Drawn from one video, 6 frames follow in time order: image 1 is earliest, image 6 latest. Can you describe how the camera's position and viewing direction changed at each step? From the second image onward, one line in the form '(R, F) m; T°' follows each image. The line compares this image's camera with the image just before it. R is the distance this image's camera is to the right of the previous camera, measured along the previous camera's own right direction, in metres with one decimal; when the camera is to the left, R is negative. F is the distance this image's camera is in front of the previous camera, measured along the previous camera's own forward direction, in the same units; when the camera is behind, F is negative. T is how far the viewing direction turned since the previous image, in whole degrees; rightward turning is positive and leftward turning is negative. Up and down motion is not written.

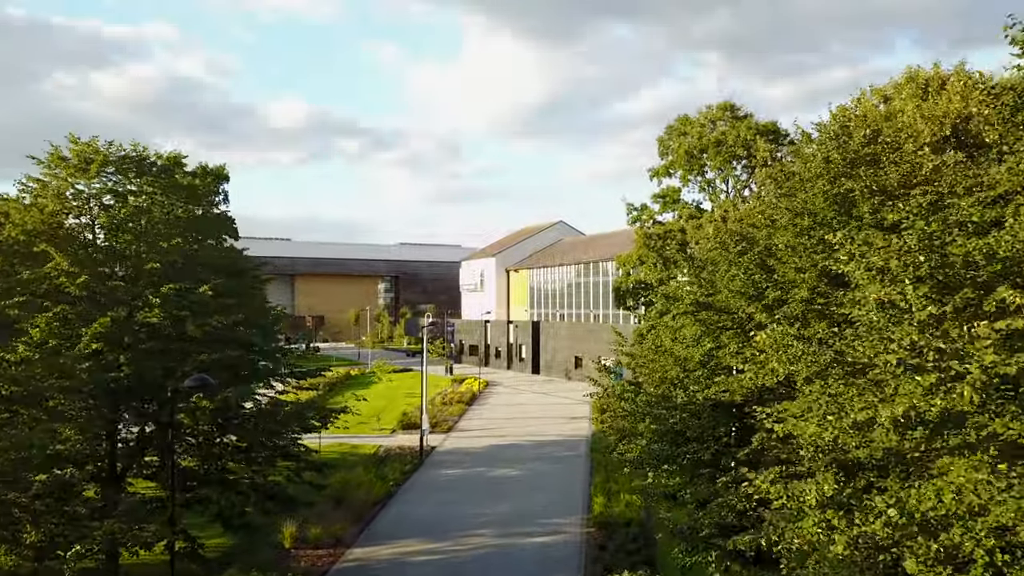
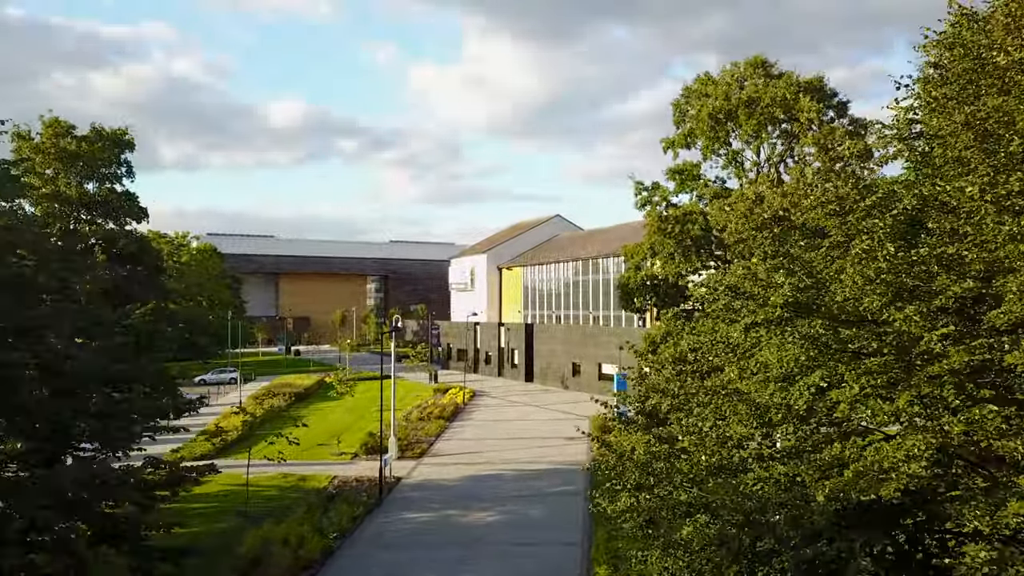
(+0.2, +4.5) m; 0°
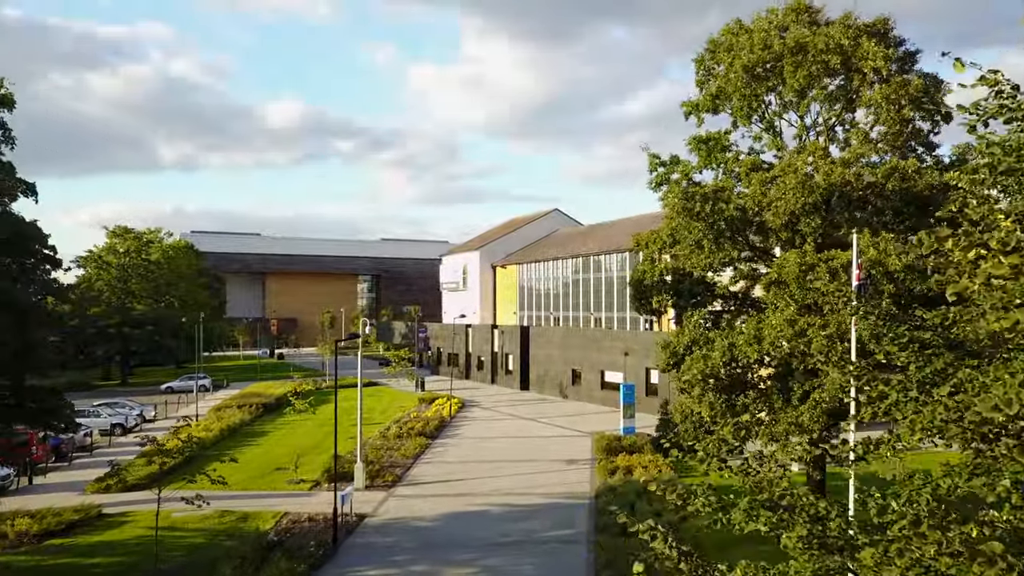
(+0.1, +3.7) m; 0°
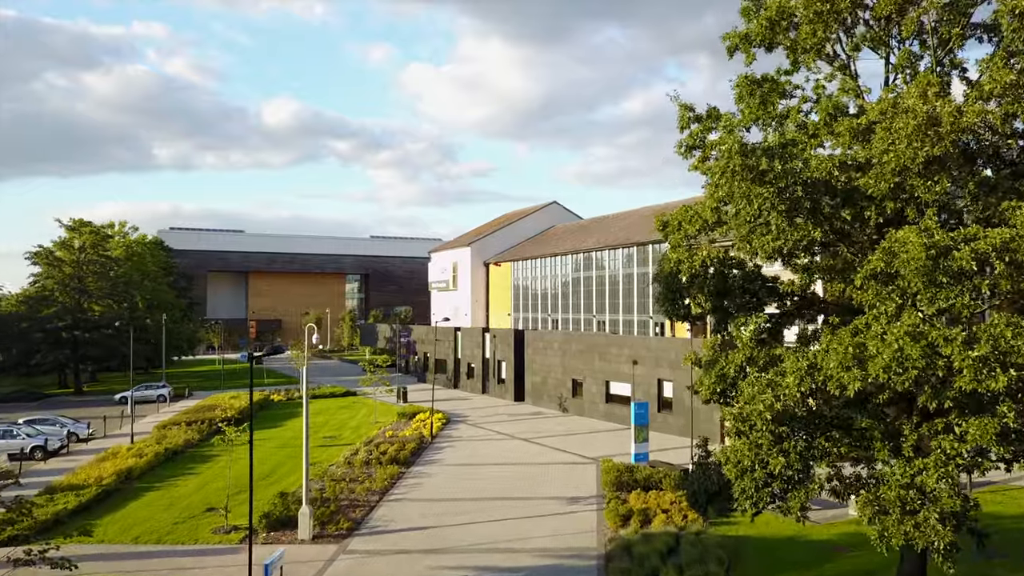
(+0.1, +4.3) m; 0°
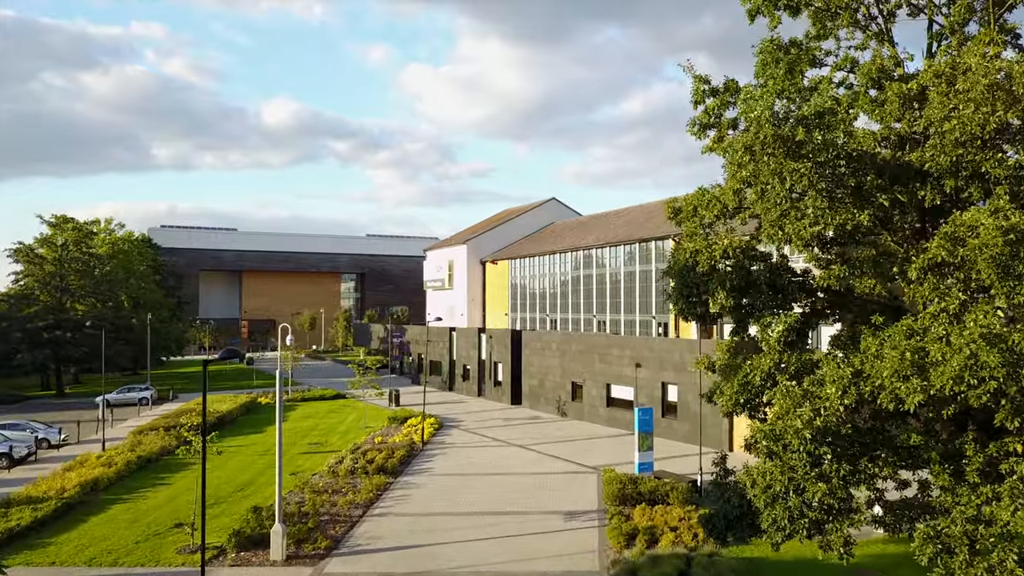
(+0.1, +1.4) m; 0°
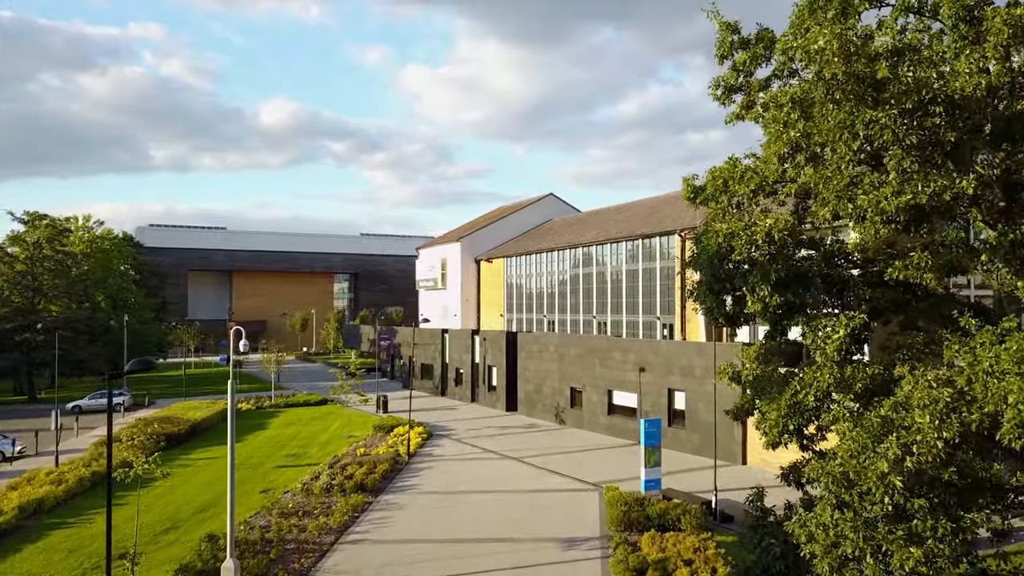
(+0.1, +2.0) m; 0°
